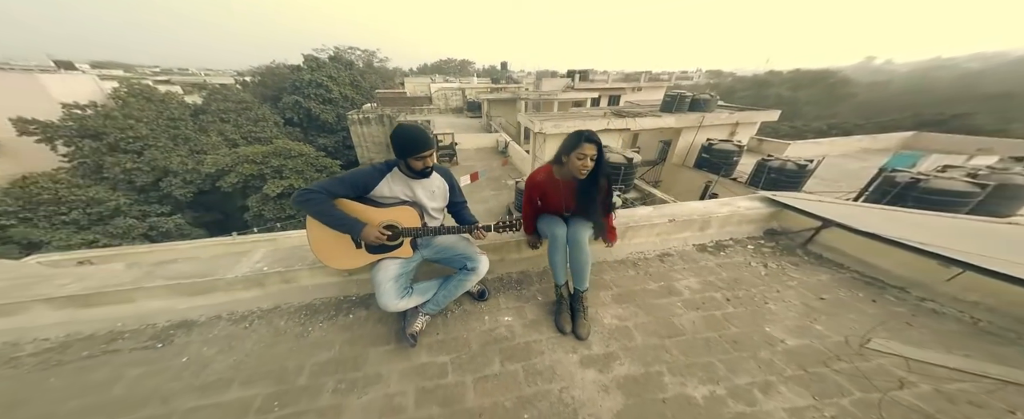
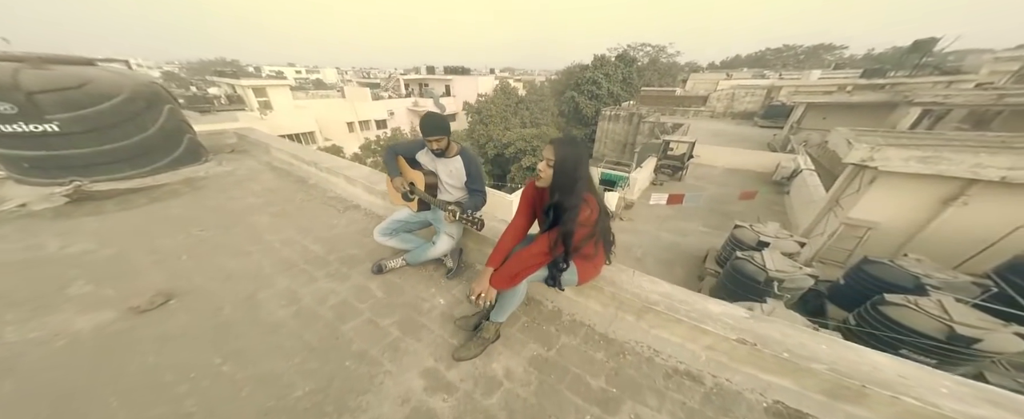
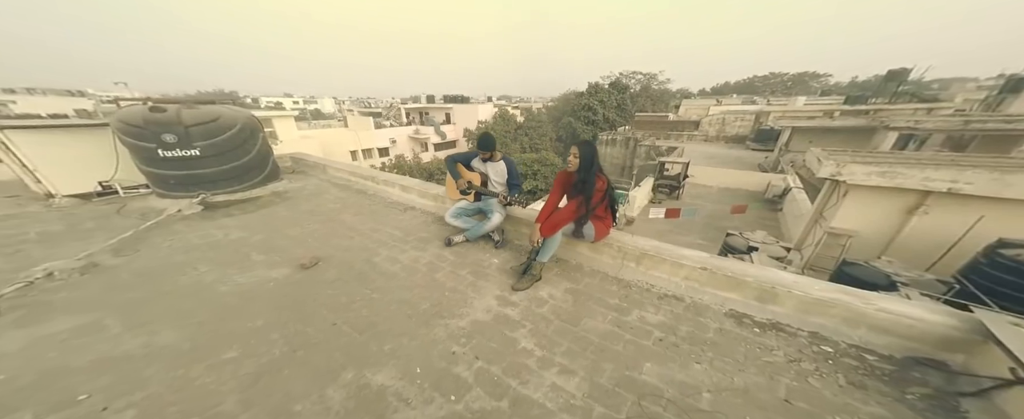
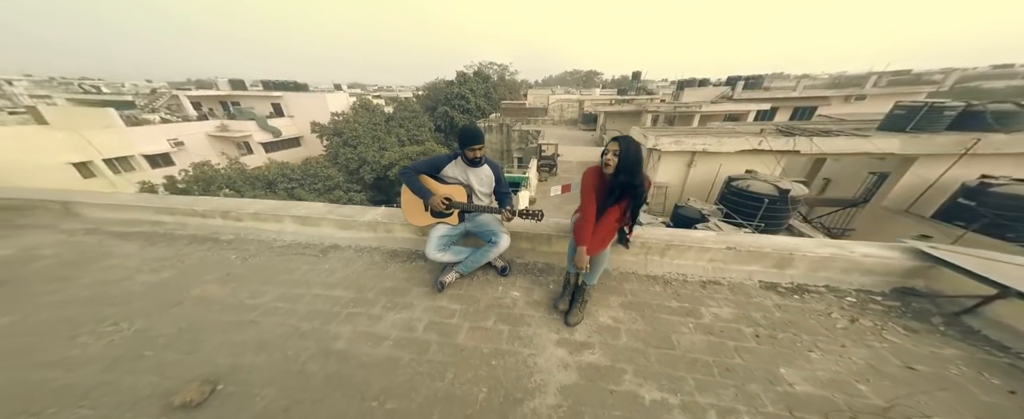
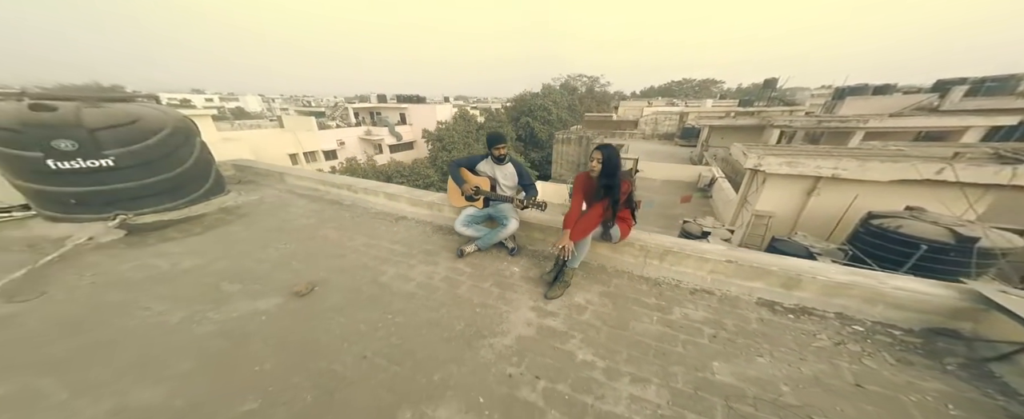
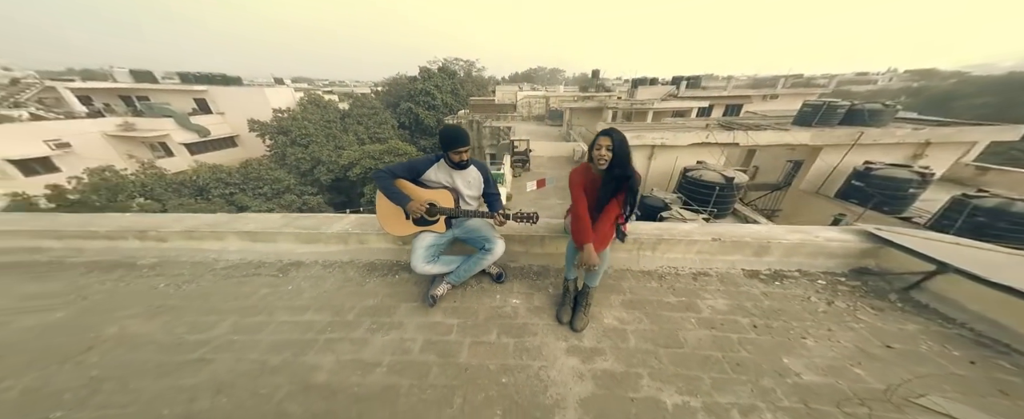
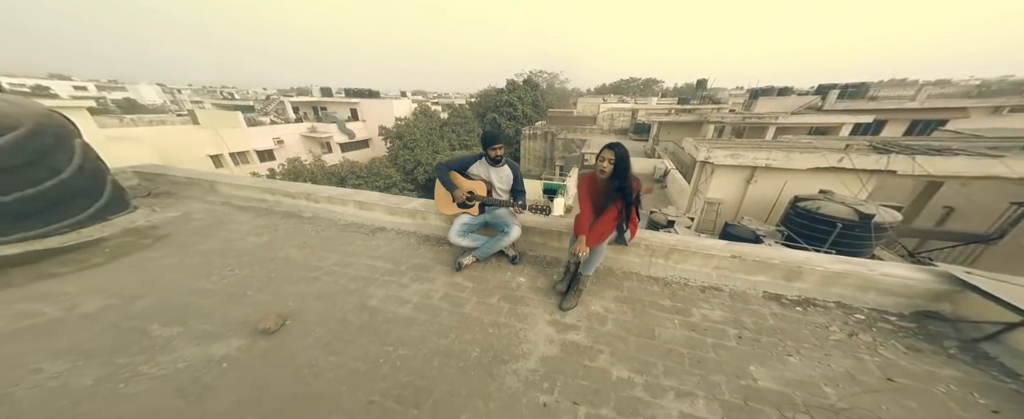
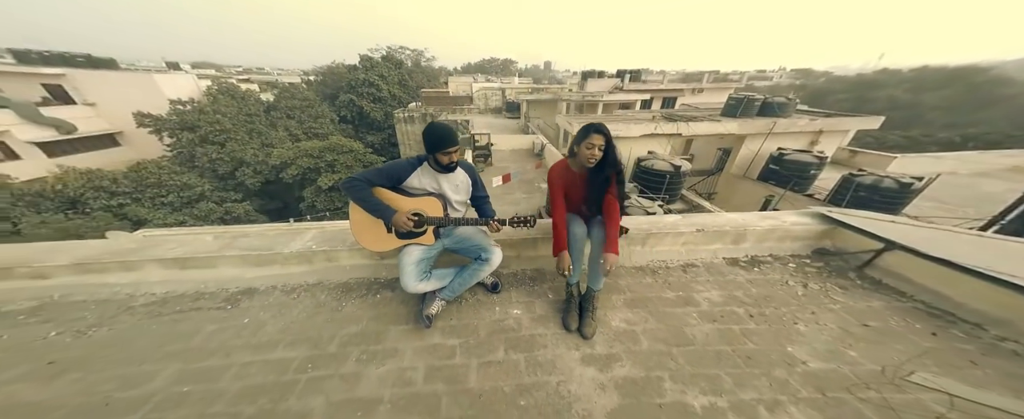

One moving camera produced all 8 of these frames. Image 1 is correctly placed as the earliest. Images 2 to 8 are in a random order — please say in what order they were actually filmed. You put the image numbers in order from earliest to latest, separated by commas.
8, 6, 4, 7, 5, 3, 2
